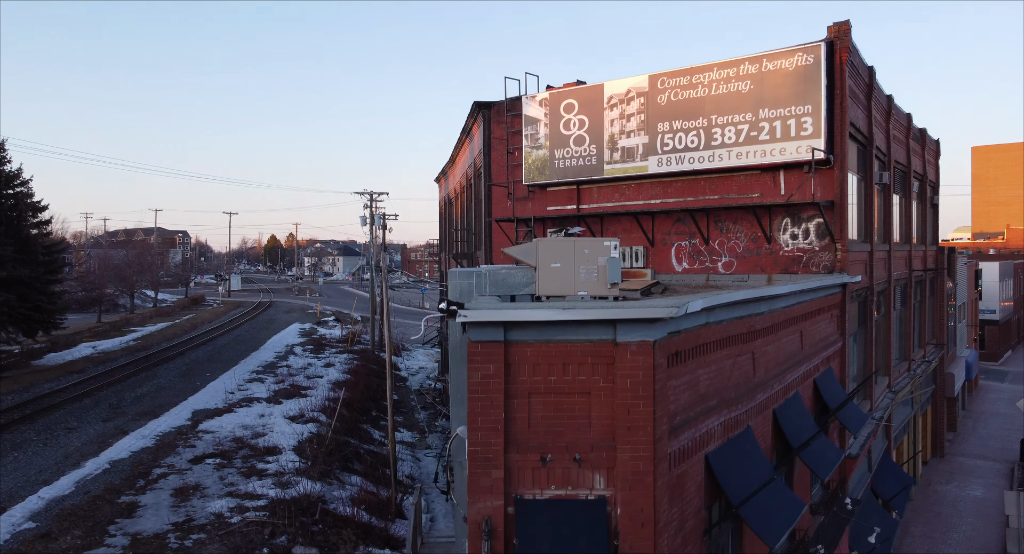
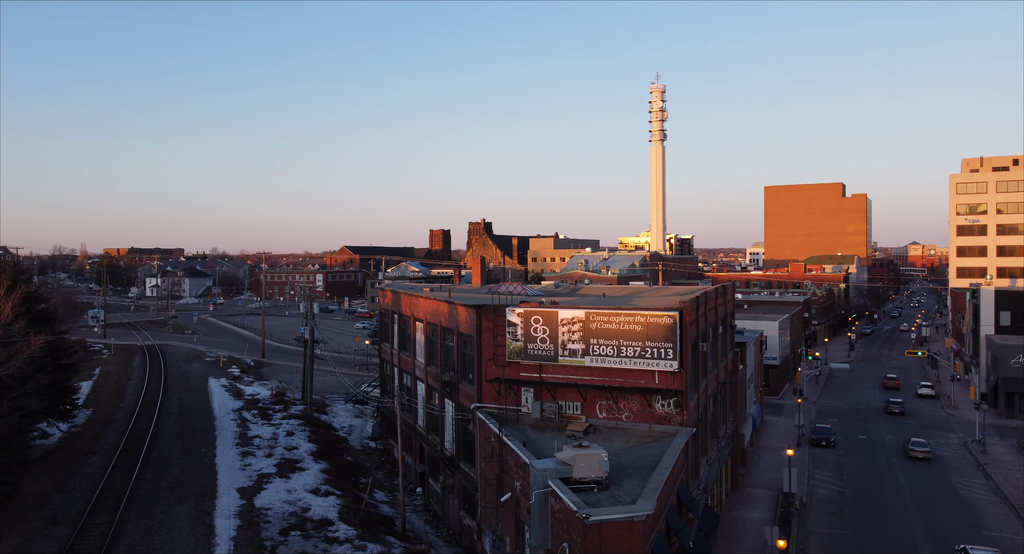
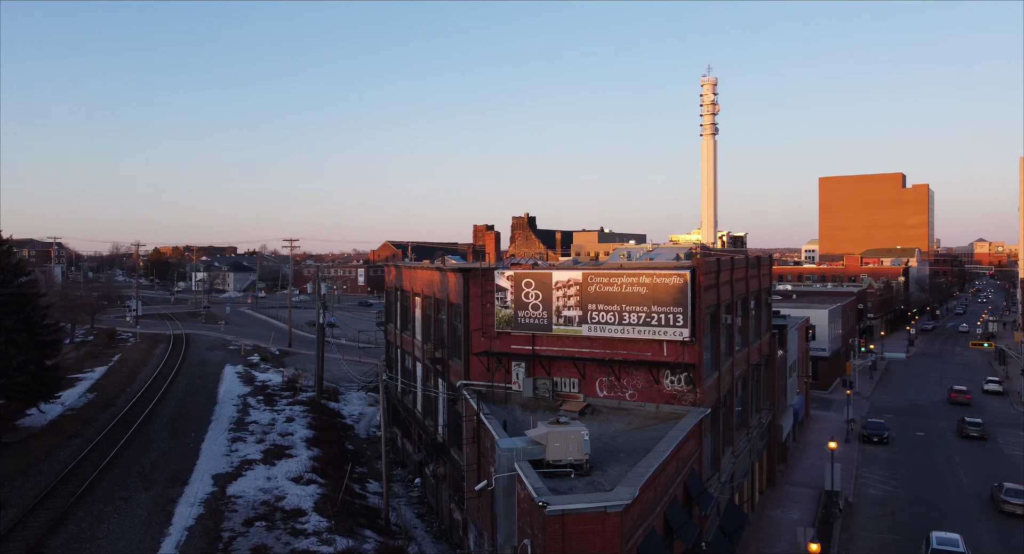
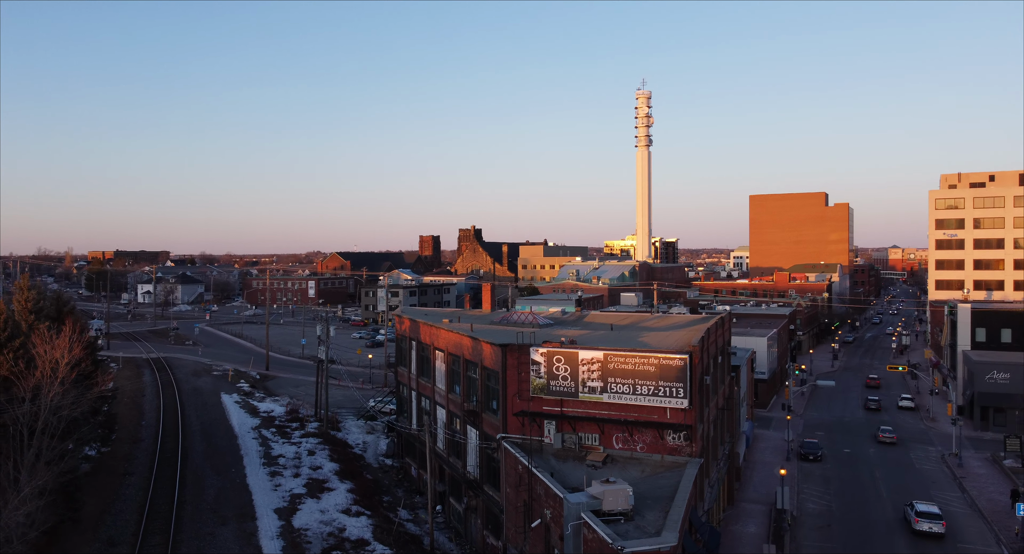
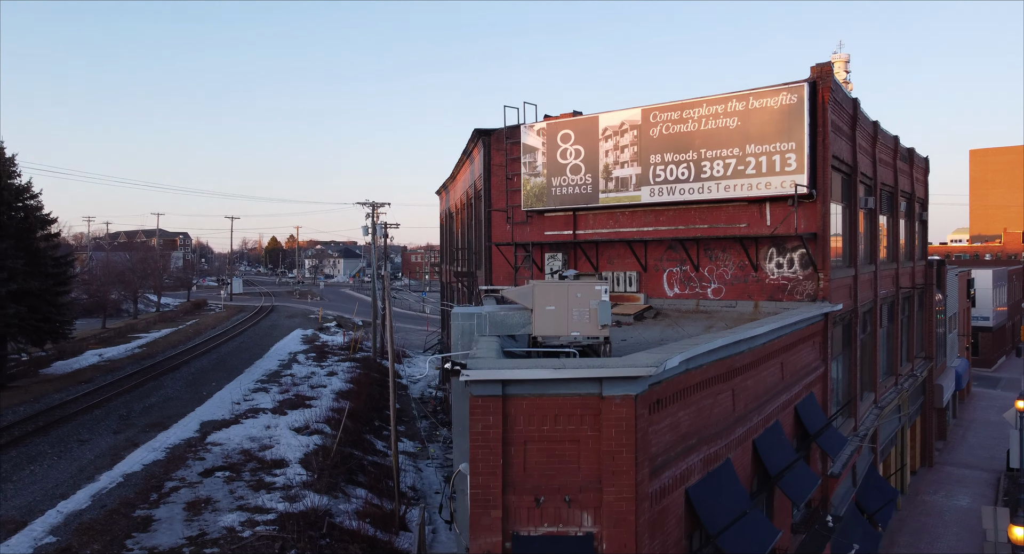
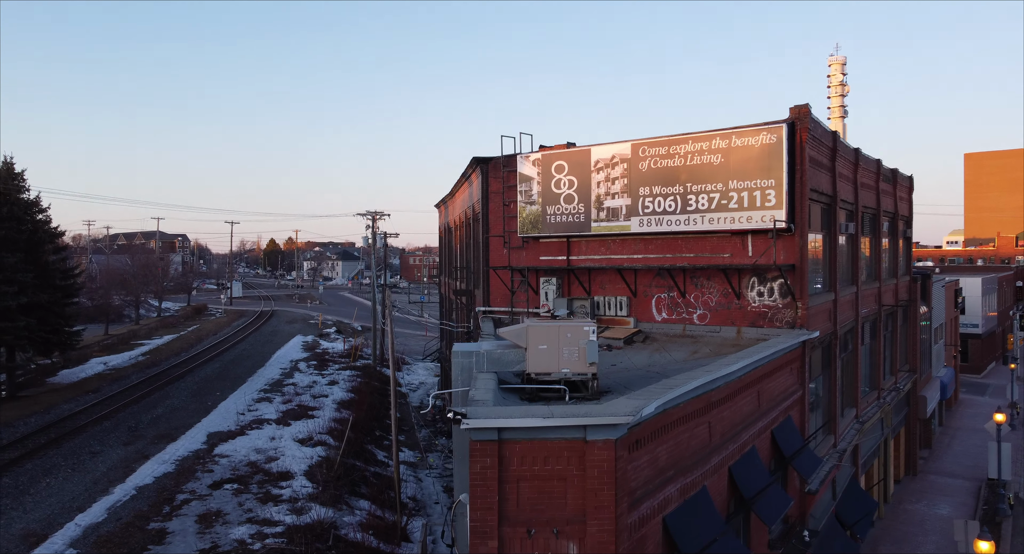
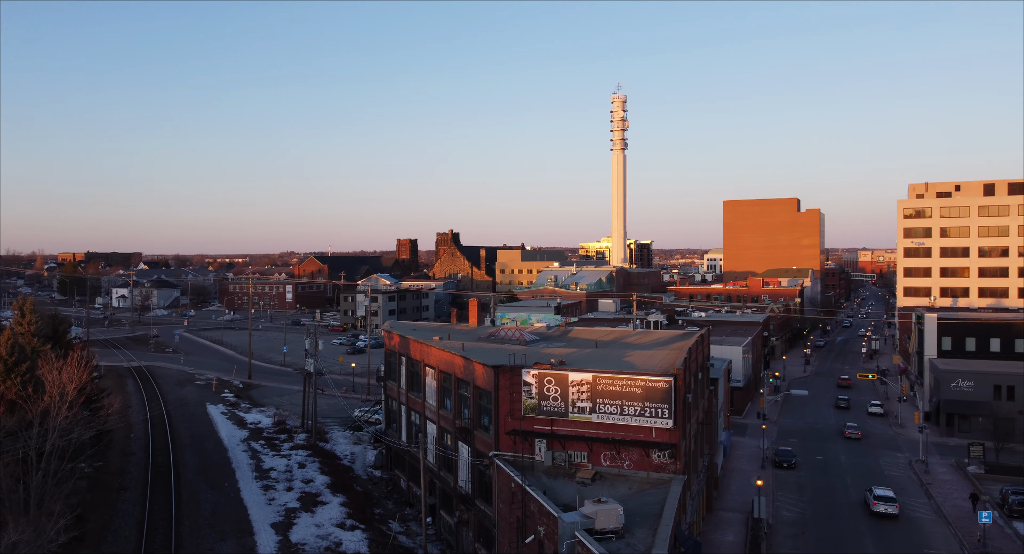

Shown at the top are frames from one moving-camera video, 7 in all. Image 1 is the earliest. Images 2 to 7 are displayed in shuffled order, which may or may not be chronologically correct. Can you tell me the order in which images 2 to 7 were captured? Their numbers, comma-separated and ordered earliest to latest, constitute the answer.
5, 6, 3, 2, 4, 7
